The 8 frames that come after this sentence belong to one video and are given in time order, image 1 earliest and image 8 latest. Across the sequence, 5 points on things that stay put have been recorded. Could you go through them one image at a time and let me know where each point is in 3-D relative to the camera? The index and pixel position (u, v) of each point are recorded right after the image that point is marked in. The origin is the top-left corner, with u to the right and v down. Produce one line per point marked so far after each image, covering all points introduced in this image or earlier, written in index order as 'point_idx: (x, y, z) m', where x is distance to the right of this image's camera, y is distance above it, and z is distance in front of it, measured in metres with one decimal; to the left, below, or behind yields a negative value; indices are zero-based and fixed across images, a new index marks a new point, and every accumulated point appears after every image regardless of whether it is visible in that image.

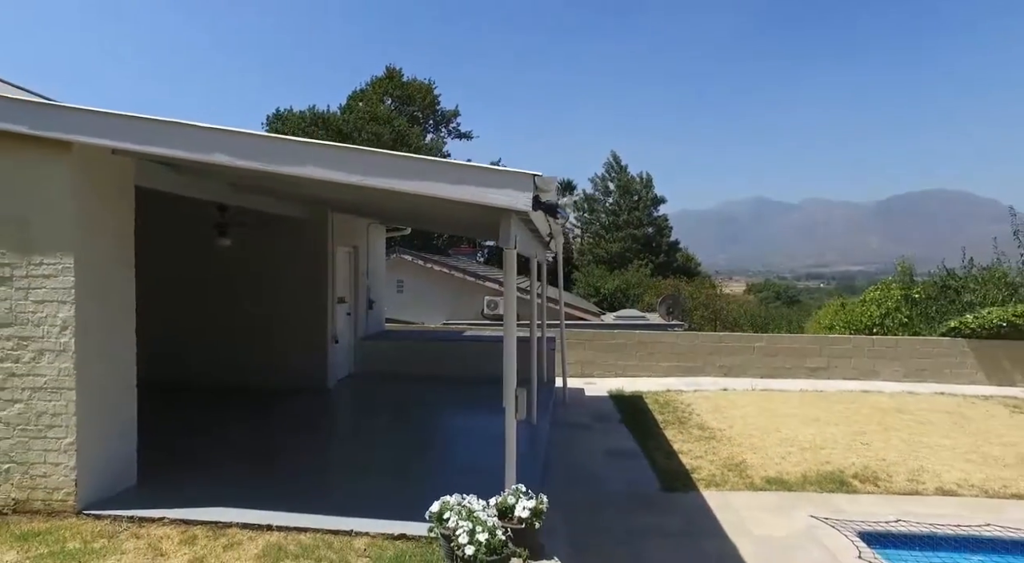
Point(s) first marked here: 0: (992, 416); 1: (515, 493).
0: (+5.9, -1.7, +7.8) m
1: (0.0, -1.1, +3.3) m
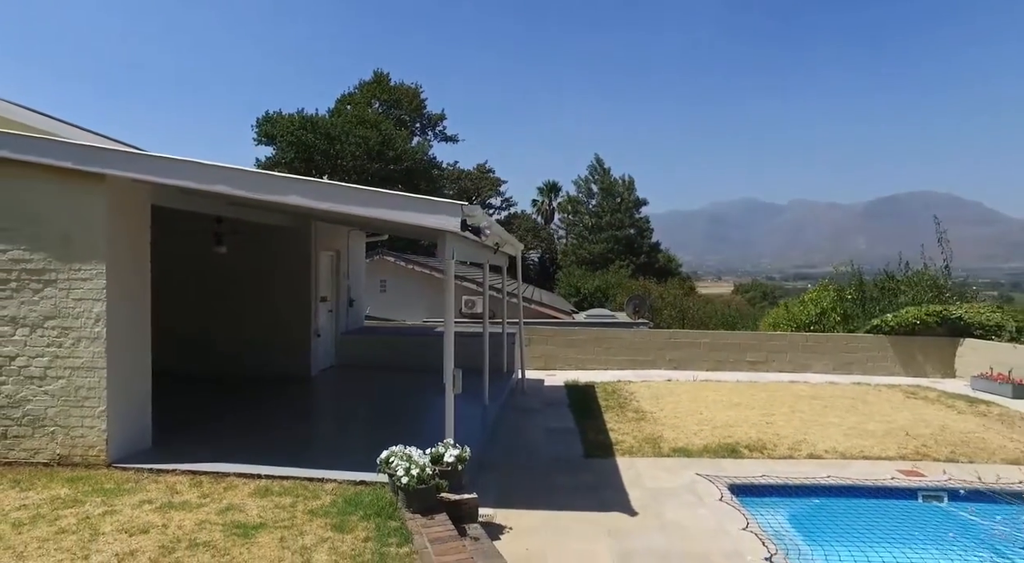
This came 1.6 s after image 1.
0: (+5.4, -1.7, +9.0) m
1: (-0.5, -1.1, +4.4) m
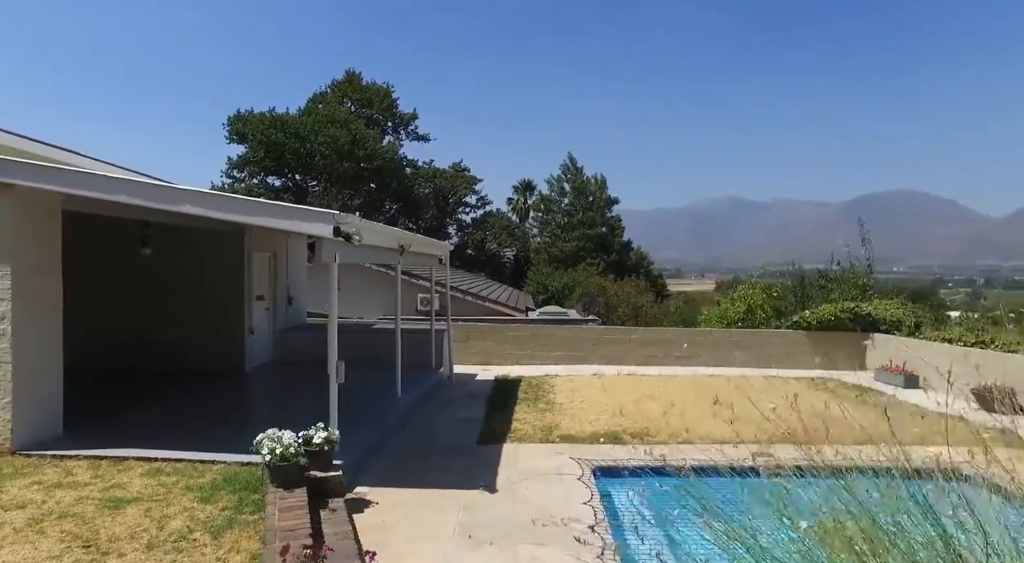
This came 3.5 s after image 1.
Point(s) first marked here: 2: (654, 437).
0: (+4.2, -1.7, +9.6) m
1: (-1.5, -1.2, +4.9) m
2: (+1.6, -1.7, +7.1) m
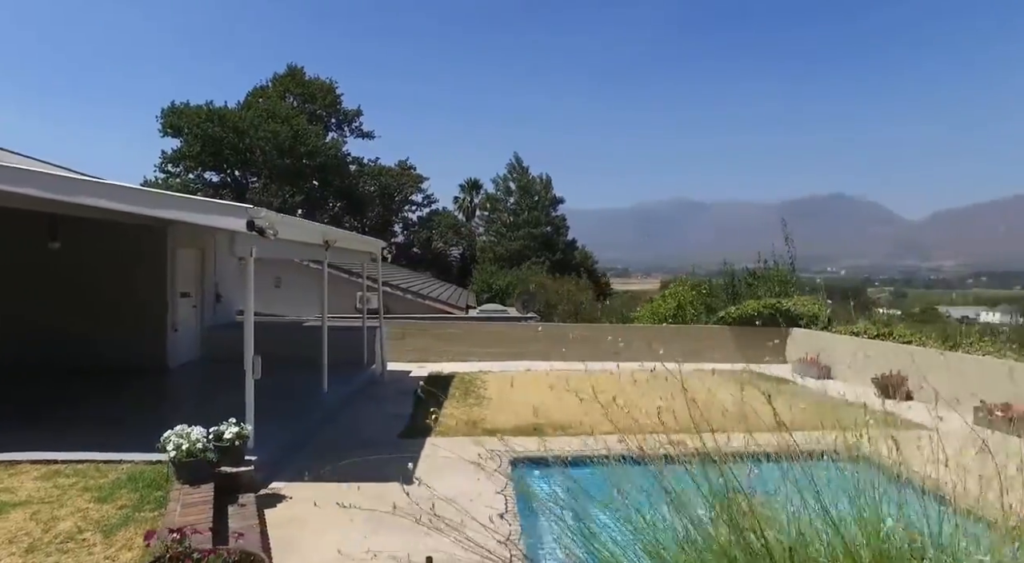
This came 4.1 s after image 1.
0: (+3.1, -1.6, +10.0) m
1: (-2.2, -1.1, +4.9) m
2: (+0.7, -1.7, +7.3) m
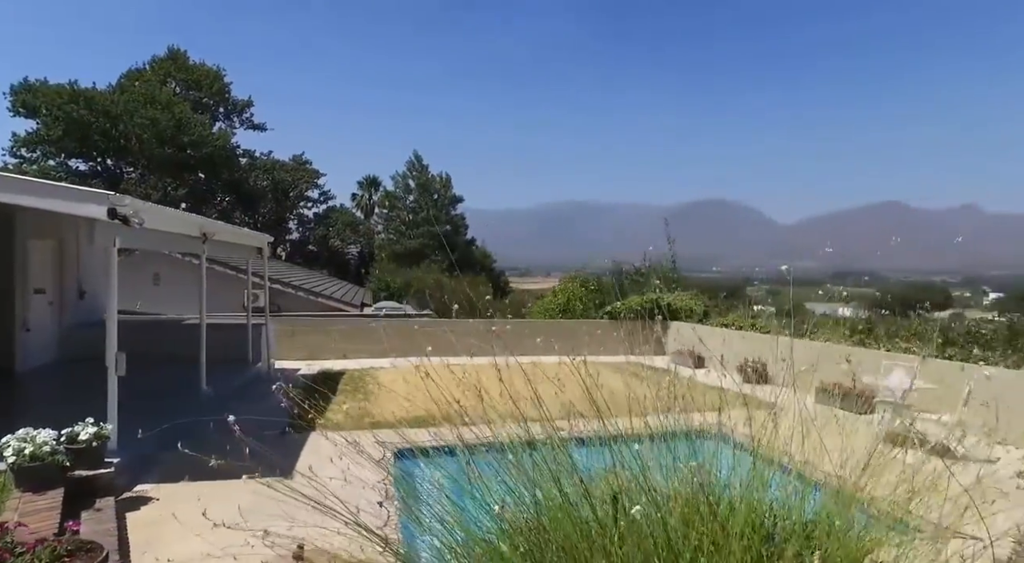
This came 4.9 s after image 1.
0: (+1.4, -1.6, +10.5) m
1: (-3.1, -1.0, +4.6) m
2: (-0.6, -1.6, +7.4) m
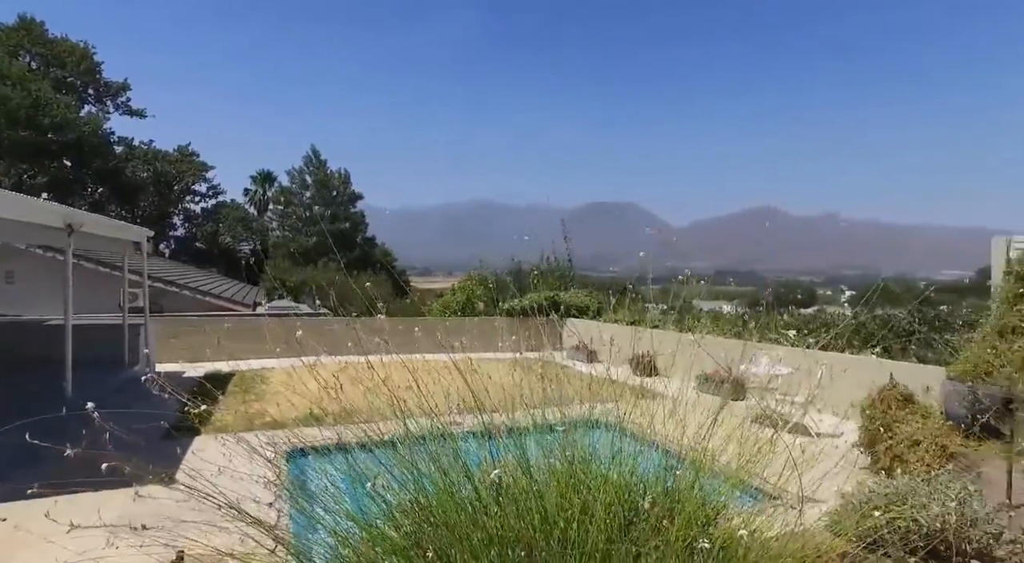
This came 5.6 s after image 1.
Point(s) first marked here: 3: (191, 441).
0: (-0.3, -1.5, +10.7) m
1: (-3.9, -1.0, +4.2) m
2: (-1.8, -1.6, +7.4) m
3: (-3.2, -1.6, +6.4) m
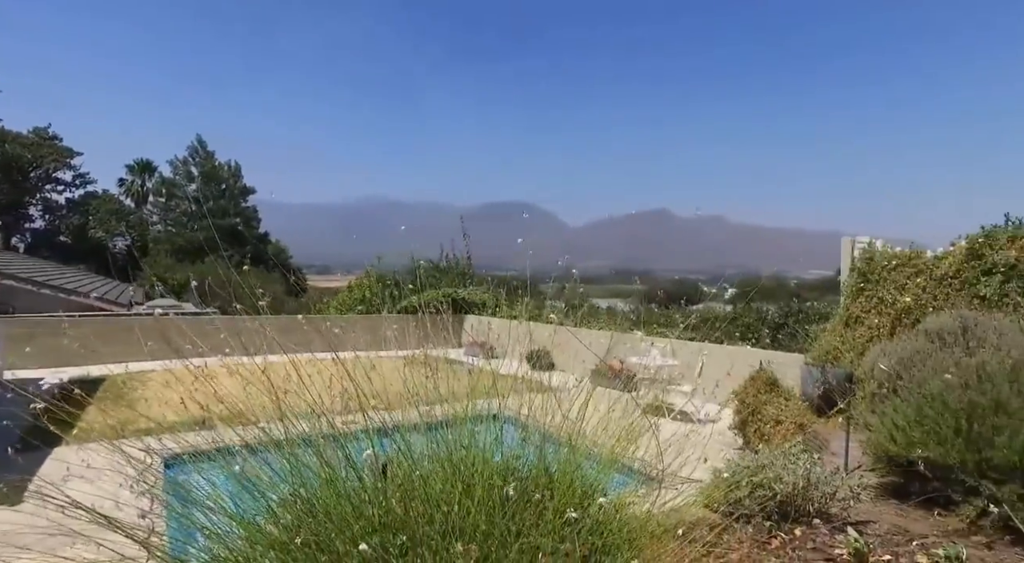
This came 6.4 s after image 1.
0: (-2.0, -1.5, +10.5) m
1: (-4.5, -1.0, +3.6) m
2: (-2.9, -1.5, +7.1) m
3: (-4.2, -1.6, +5.9) m
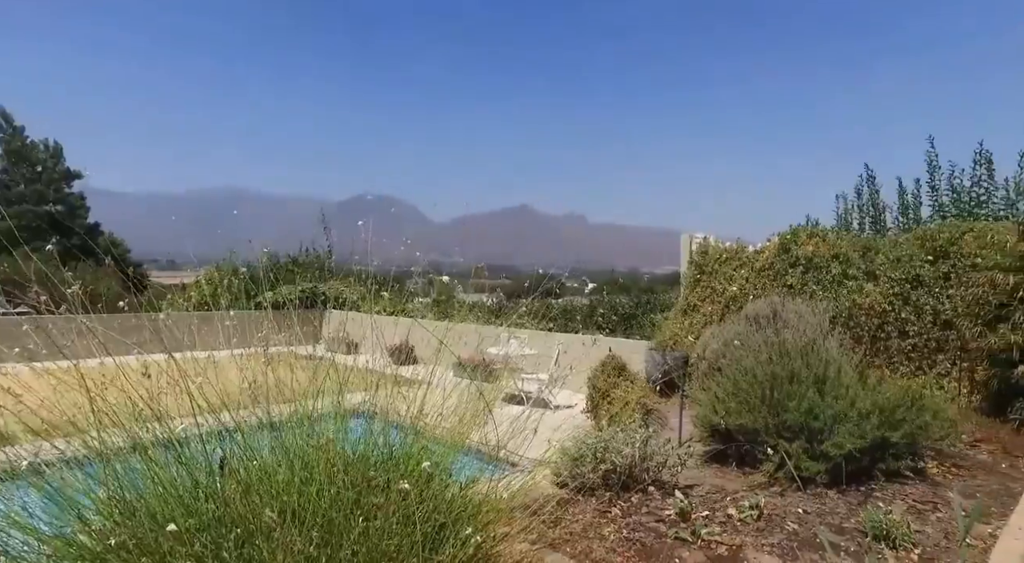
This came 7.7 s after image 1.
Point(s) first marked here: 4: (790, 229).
0: (-4.2, -1.4, +9.9) m
1: (-5.2, -0.9, +2.6) m
2: (-4.4, -1.5, +6.3) m
3: (-5.3, -1.5, +4.9) m
4: (+3.4, +0.6, +7.5) m
